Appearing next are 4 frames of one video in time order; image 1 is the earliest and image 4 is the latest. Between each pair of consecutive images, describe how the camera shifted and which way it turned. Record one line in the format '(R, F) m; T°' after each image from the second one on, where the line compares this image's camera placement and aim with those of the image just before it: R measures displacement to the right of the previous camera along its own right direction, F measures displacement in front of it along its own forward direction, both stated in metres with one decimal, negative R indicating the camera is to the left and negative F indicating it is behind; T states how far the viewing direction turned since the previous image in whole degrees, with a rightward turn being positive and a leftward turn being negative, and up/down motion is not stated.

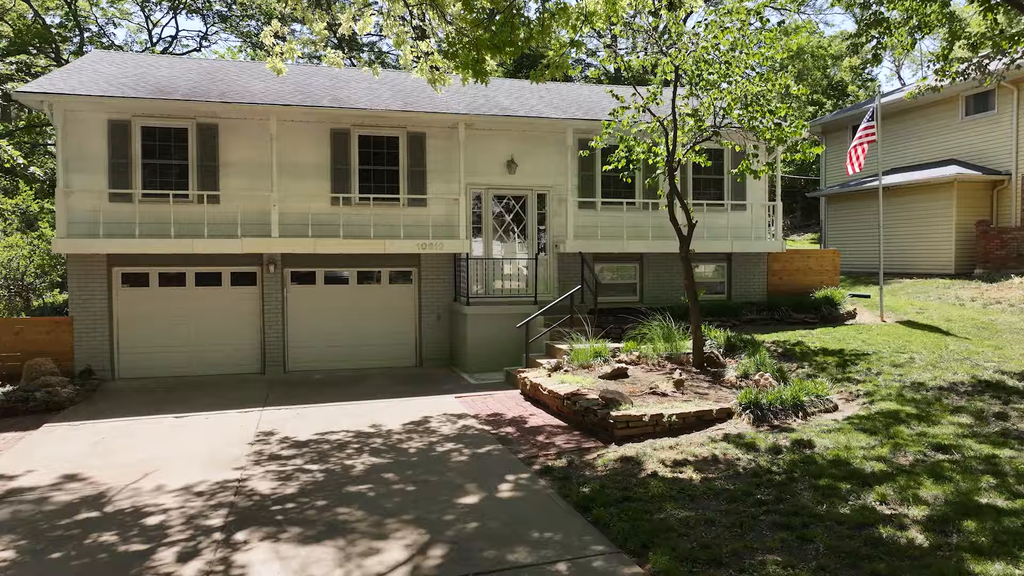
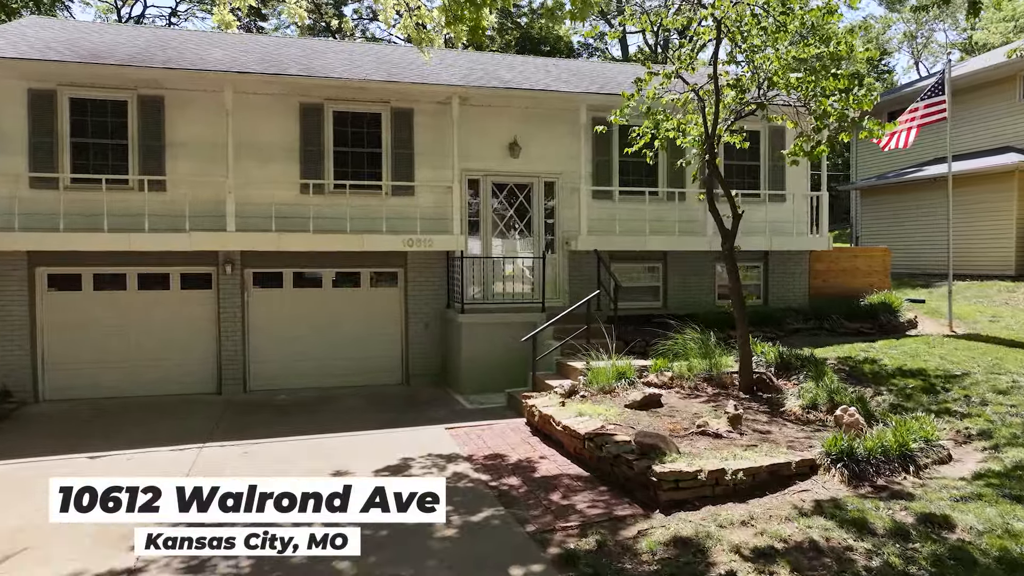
(0.0, +1.9) m; 0°
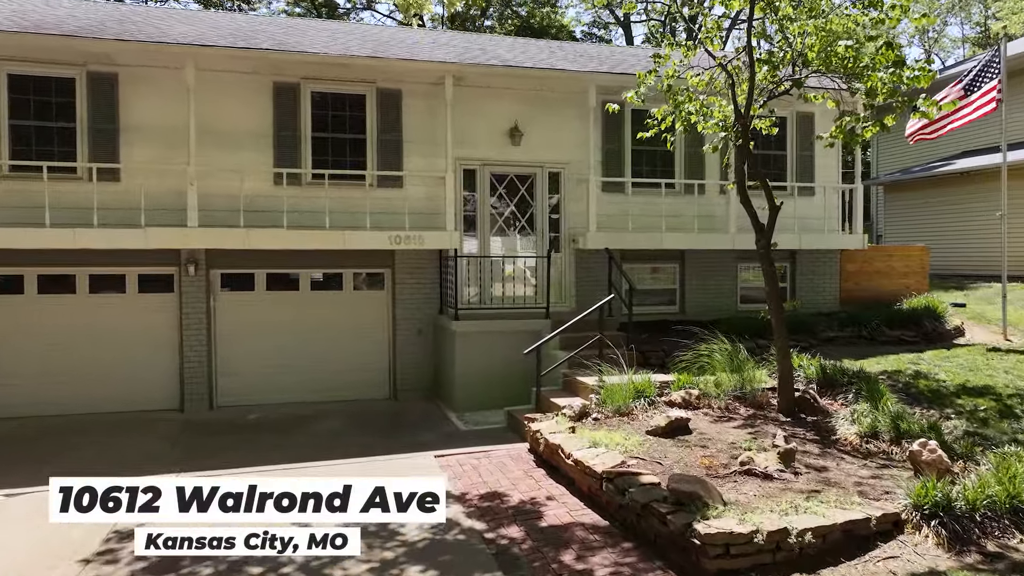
(0.0, +1.2) m; 0°
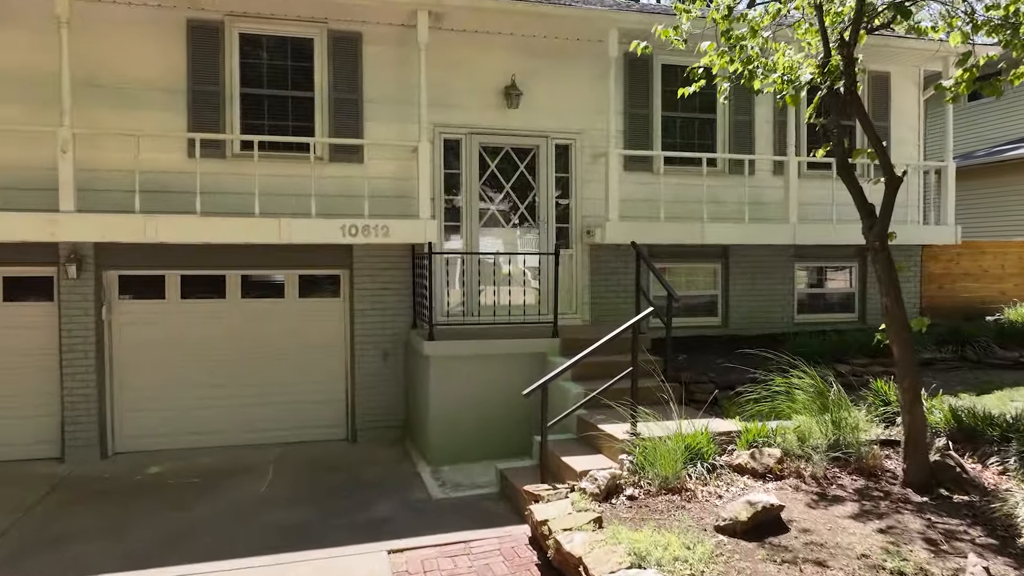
(+0.1, +2.3) m; 0°
